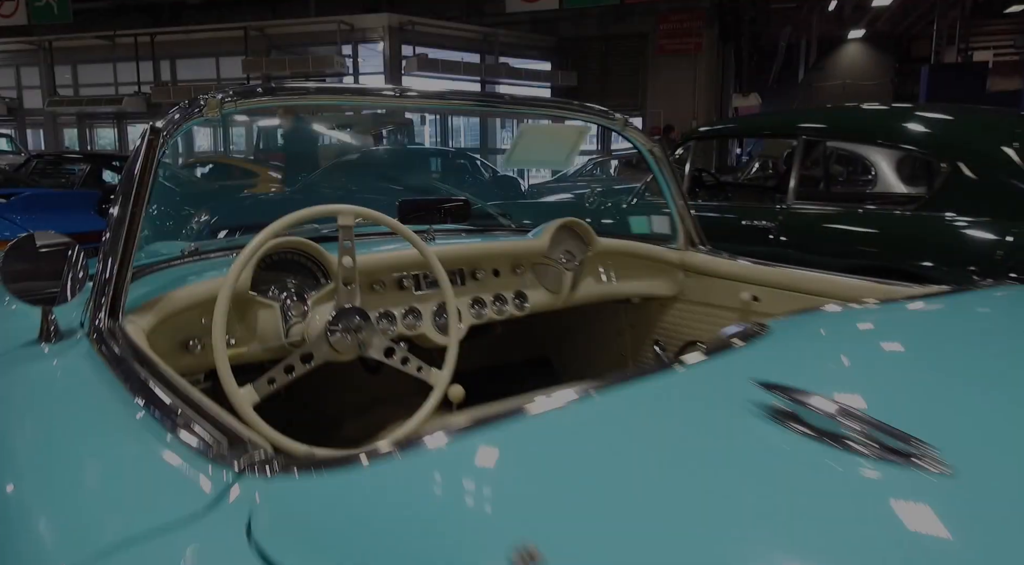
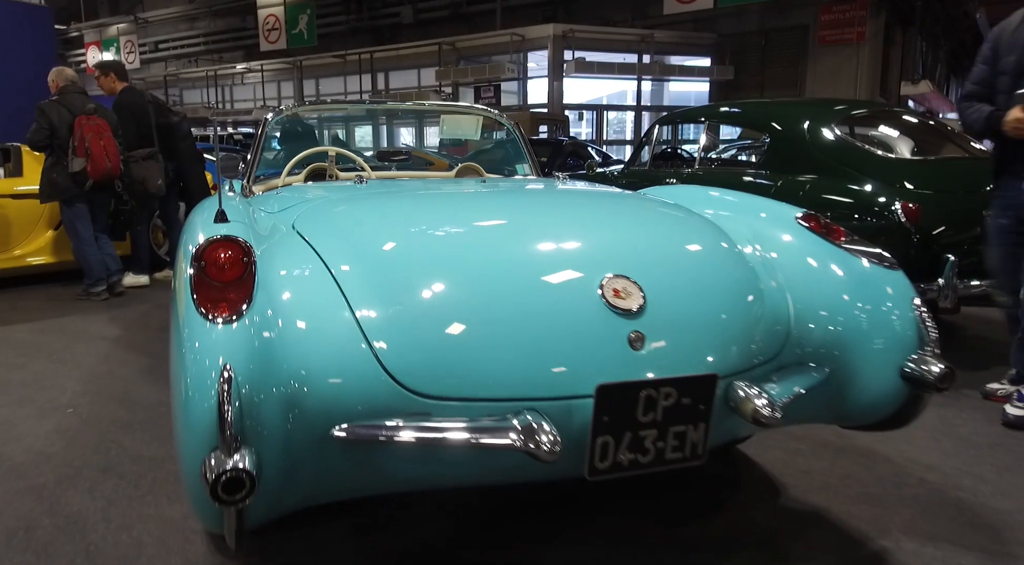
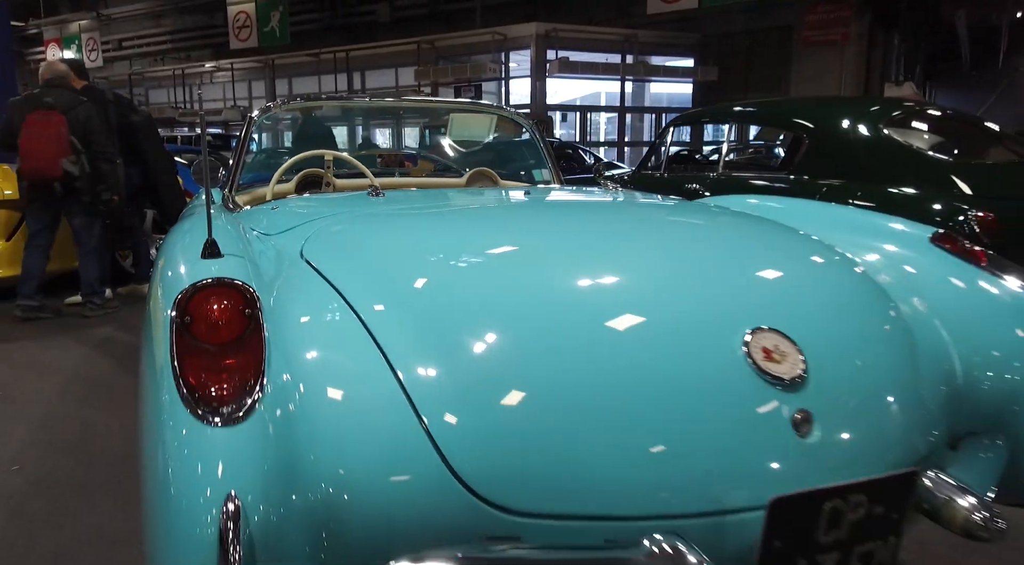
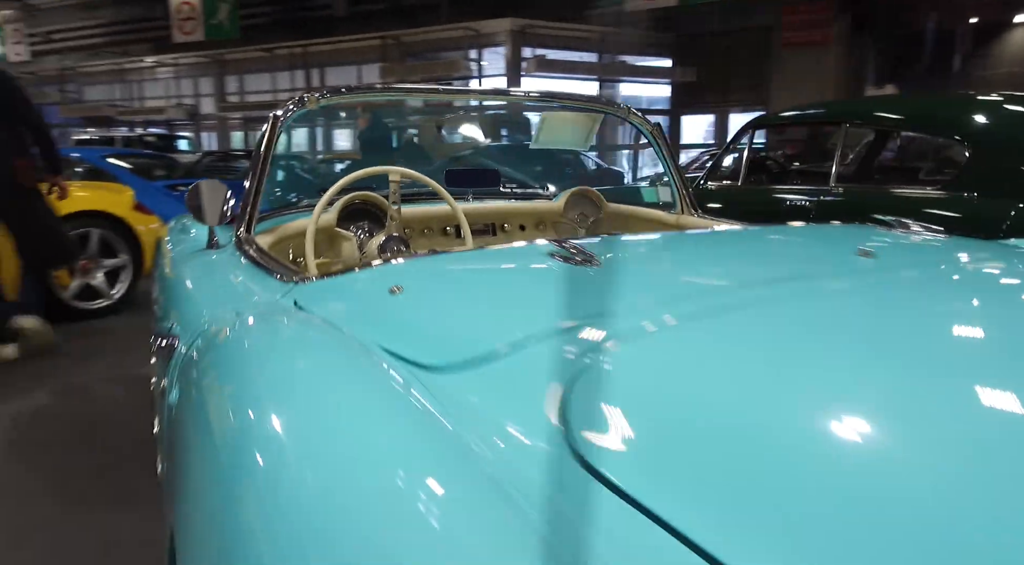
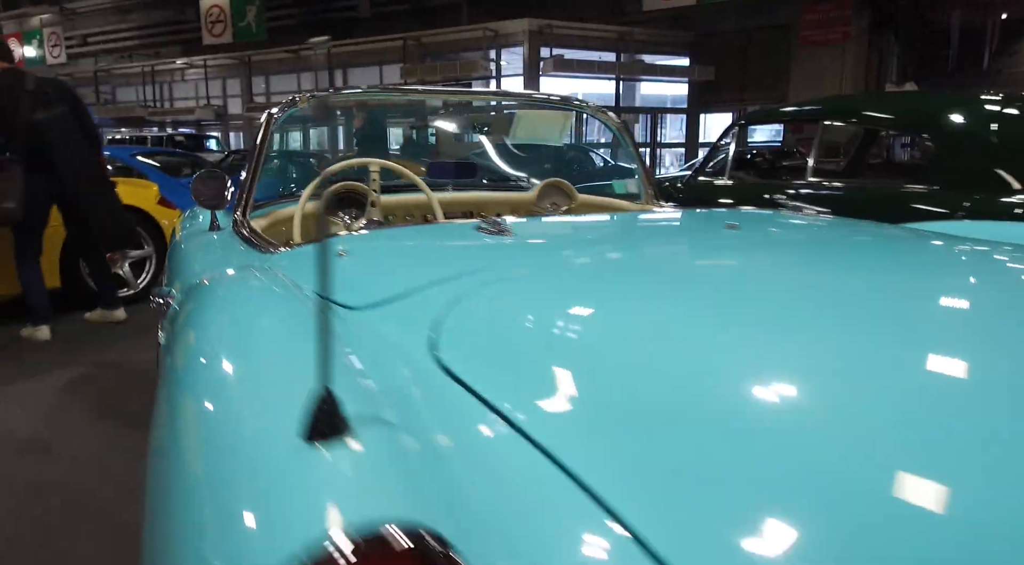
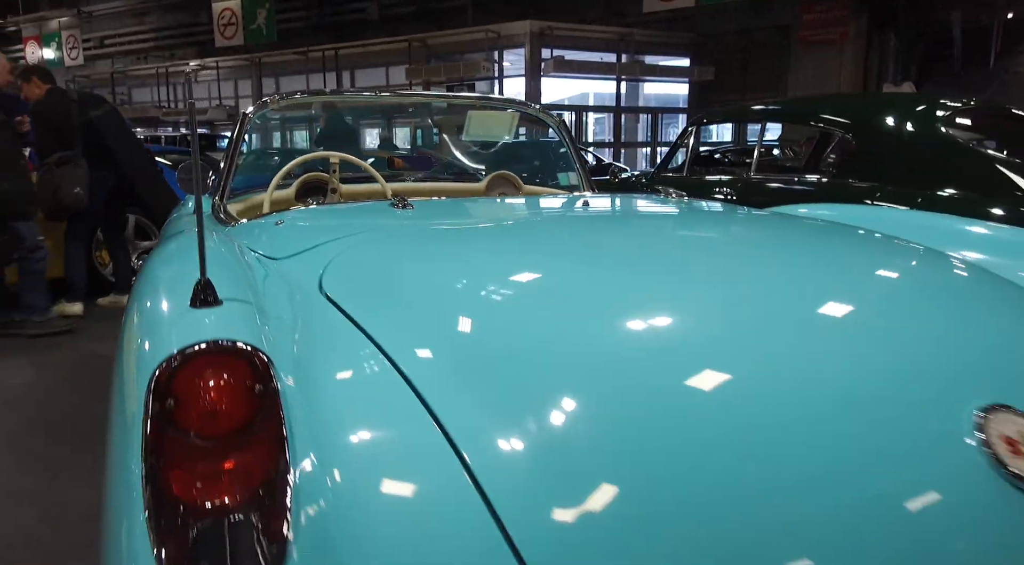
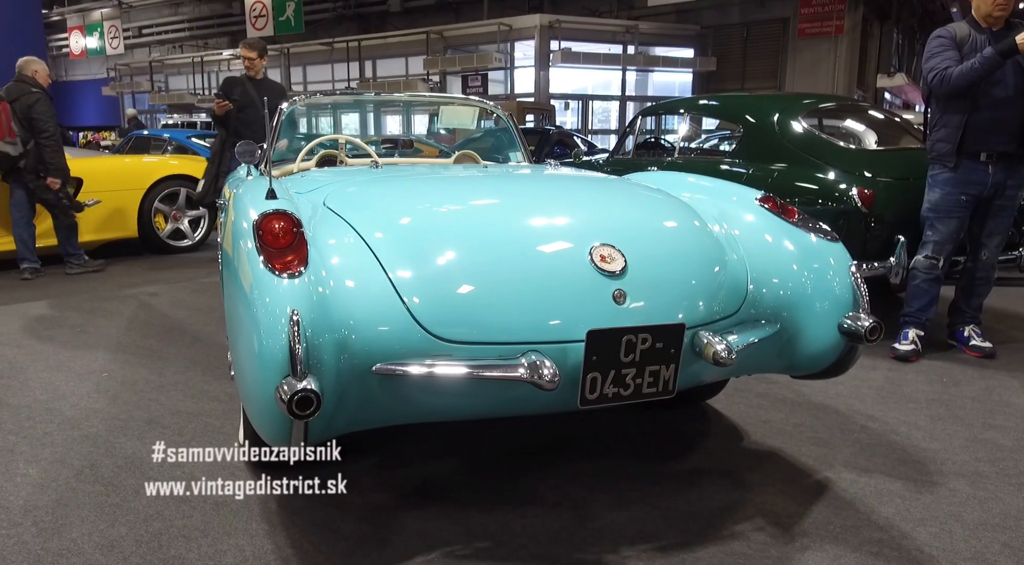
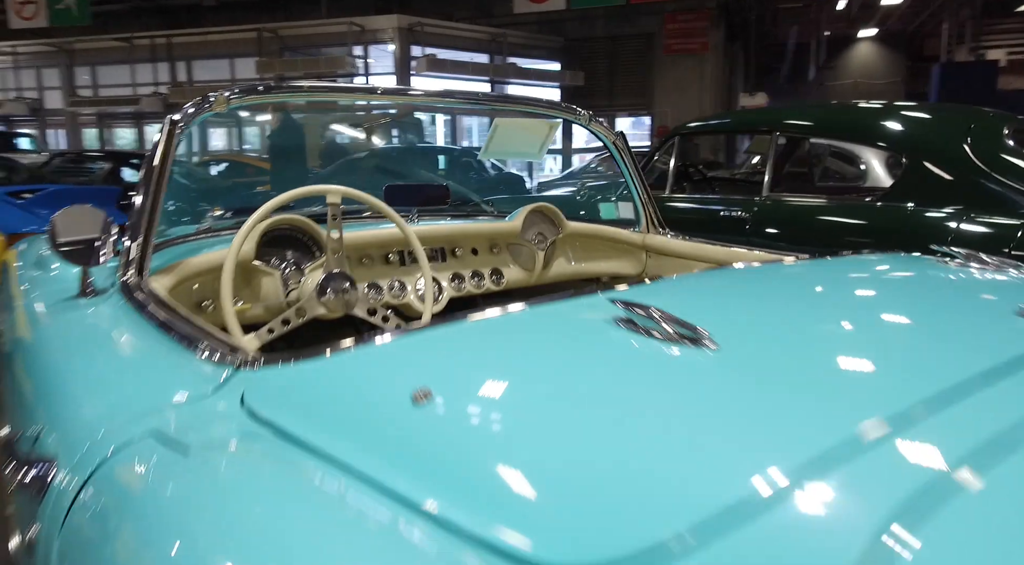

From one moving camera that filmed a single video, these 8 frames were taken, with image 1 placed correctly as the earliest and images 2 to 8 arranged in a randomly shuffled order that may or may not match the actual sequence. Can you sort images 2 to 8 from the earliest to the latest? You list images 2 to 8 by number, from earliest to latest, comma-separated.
8, 4, 5, 6, 3, 2, 7
